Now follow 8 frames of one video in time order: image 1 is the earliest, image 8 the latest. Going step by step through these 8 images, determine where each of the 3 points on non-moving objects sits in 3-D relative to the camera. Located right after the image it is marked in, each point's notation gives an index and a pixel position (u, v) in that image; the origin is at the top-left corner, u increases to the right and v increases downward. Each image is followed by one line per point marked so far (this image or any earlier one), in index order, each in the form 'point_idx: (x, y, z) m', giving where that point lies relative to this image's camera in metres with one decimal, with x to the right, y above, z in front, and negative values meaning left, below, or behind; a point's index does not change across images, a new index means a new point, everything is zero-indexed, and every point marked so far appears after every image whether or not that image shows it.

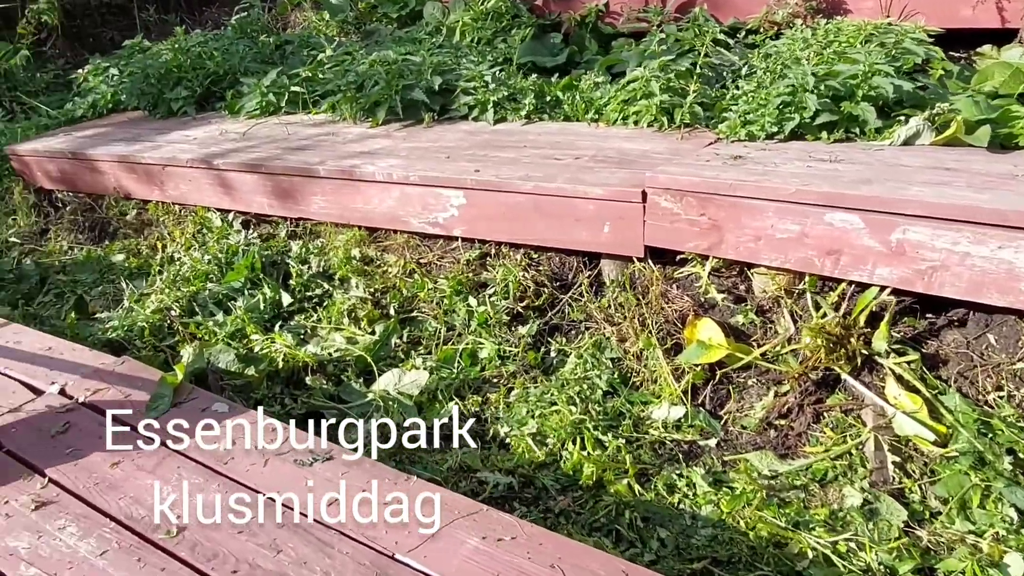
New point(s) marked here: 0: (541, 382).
0: (+0.1, -0.3, +2.0) m
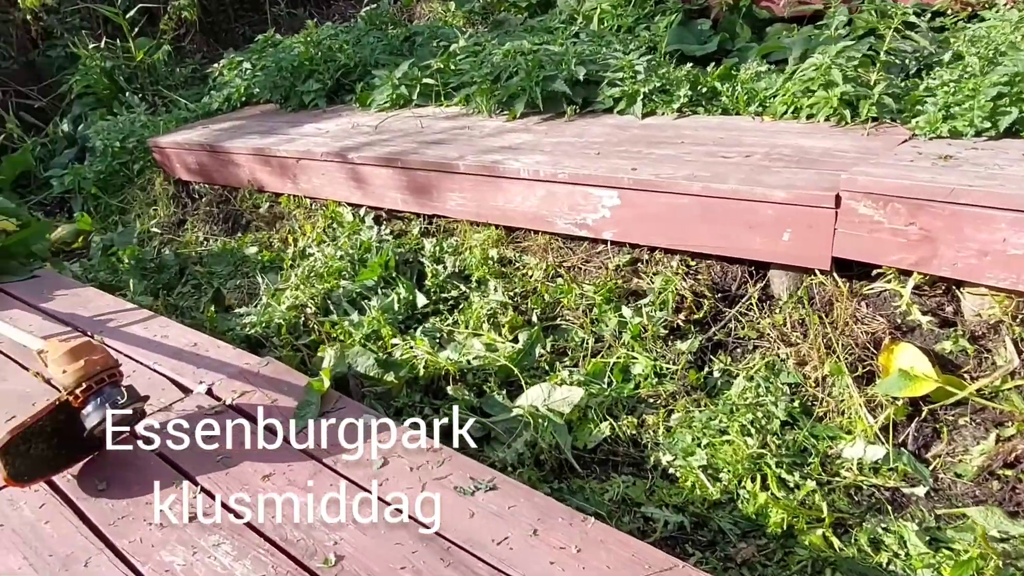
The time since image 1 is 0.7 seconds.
0: (+0.5, -0.3, +1.8) m
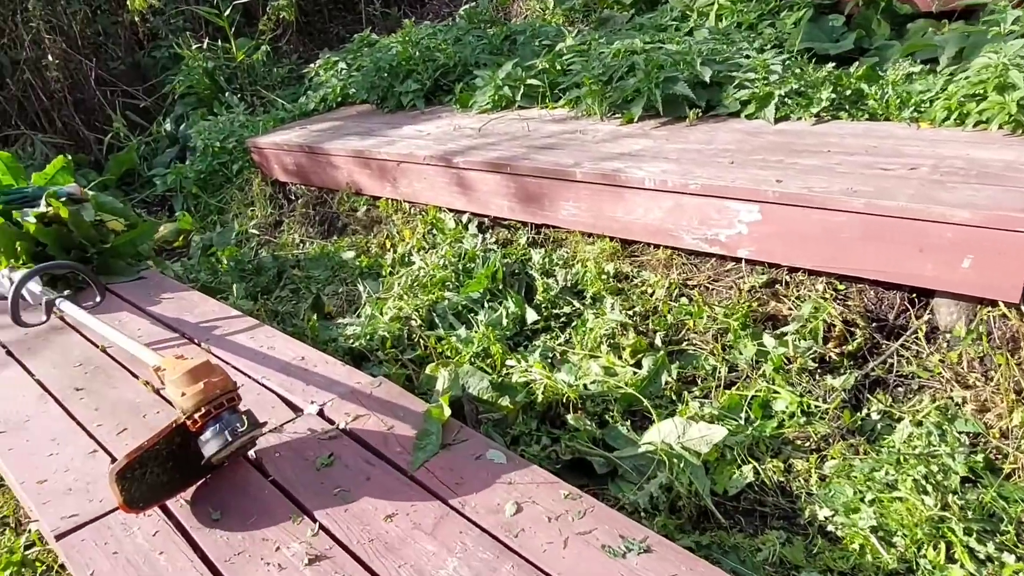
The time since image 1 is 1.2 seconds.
0: (+0.8, -0.4, +1.6) m
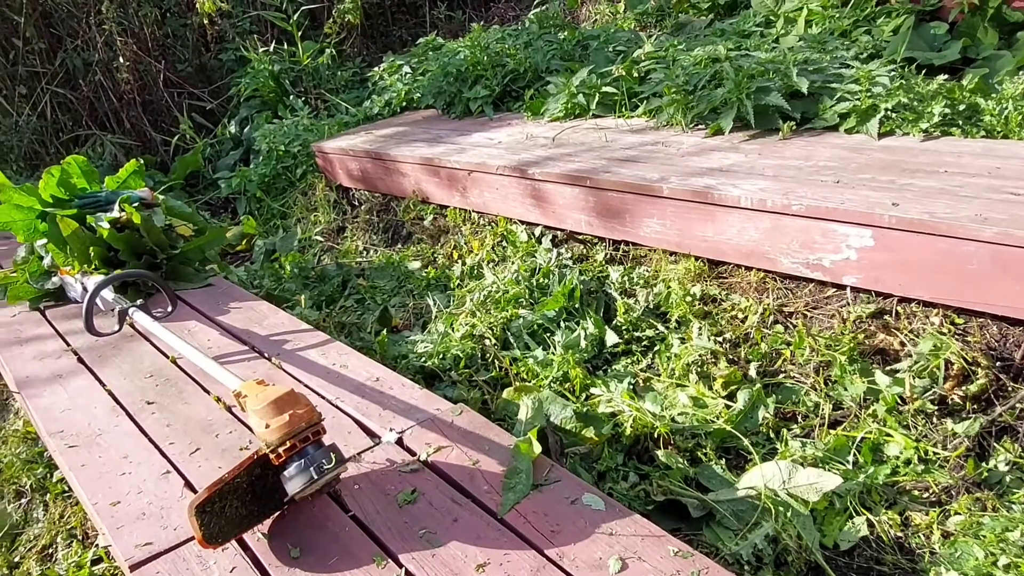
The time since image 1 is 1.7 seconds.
0: (+1.0, -0.5, +1.4) m
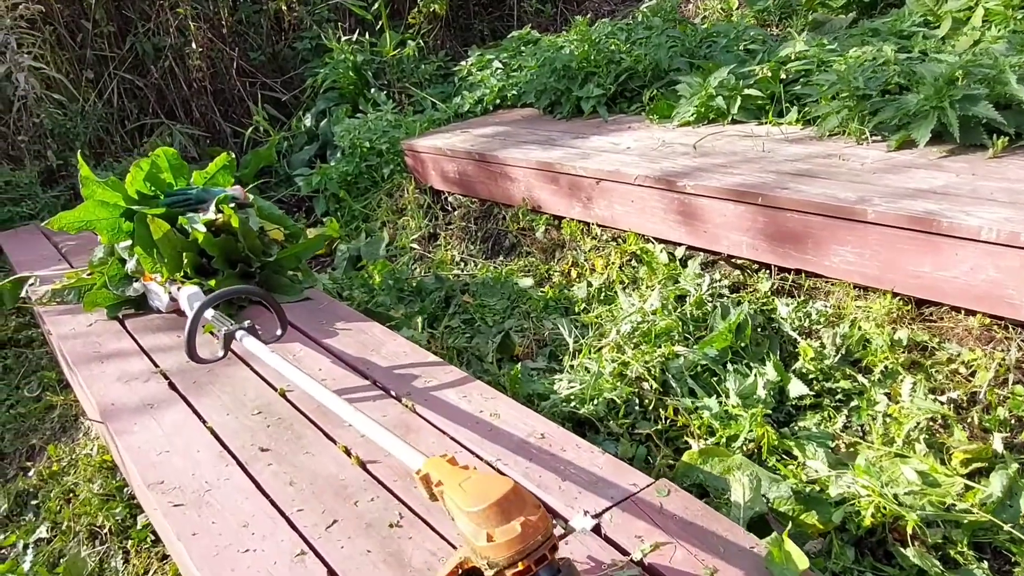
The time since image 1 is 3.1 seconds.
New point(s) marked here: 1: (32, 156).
0: (+1.4, -0.6, +1.1) m
1: (-2.6, +0.7, +3.8) m
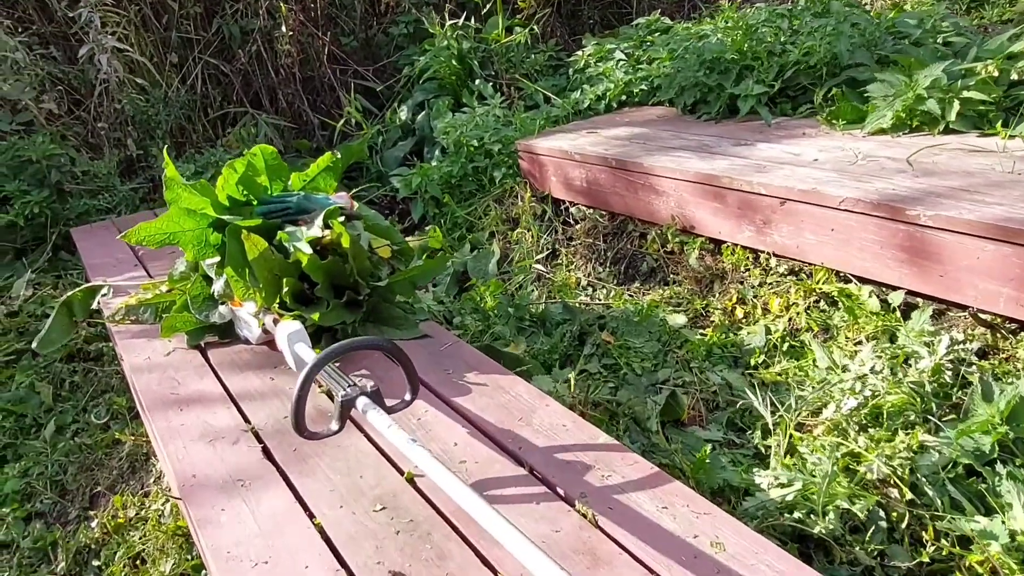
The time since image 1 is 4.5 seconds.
0: (+1.7, -0.8, +0.5) m
1: (-2.0, +0.7, +3.6) m
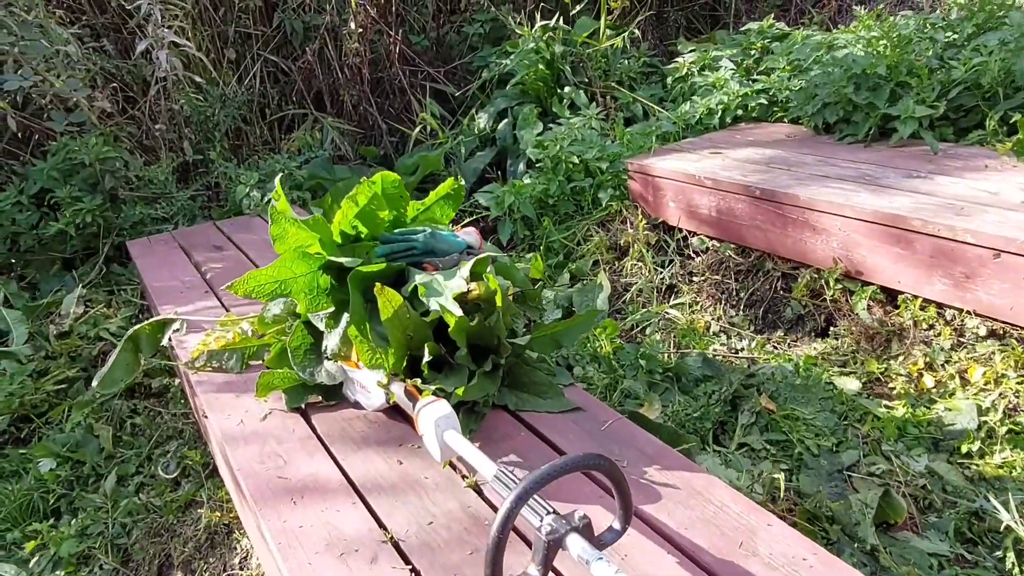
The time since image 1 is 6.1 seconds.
0: (+2.0, -1.0, +0.2) m
1: (-1.6, +0.7, +3.3) m
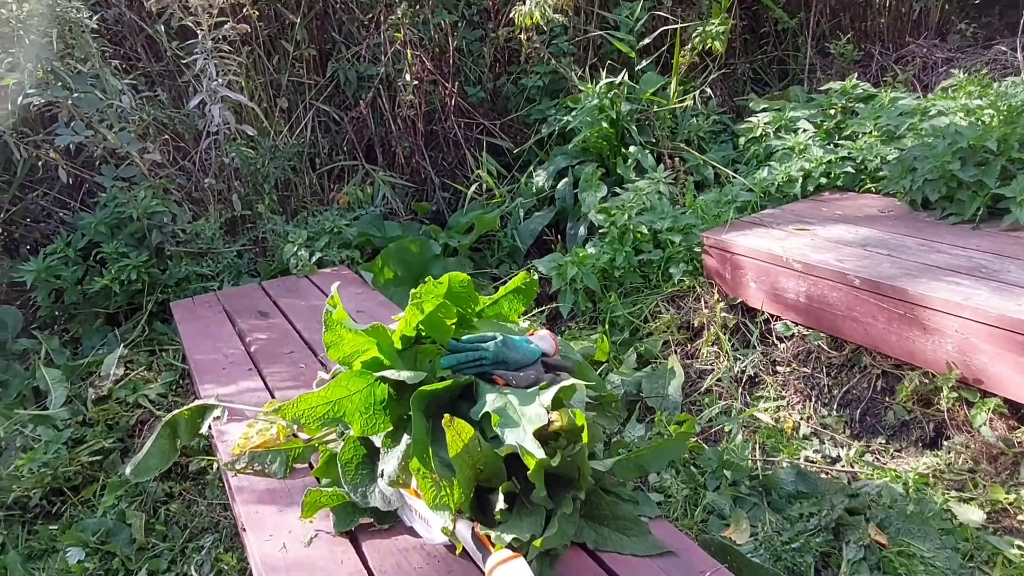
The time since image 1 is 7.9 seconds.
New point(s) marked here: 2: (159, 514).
0: (+2.0, -1.2, -0.1) m
1: (-1.3, +0.4, +3.2) m
2: (-1.0, -0.6, +2.0) m
